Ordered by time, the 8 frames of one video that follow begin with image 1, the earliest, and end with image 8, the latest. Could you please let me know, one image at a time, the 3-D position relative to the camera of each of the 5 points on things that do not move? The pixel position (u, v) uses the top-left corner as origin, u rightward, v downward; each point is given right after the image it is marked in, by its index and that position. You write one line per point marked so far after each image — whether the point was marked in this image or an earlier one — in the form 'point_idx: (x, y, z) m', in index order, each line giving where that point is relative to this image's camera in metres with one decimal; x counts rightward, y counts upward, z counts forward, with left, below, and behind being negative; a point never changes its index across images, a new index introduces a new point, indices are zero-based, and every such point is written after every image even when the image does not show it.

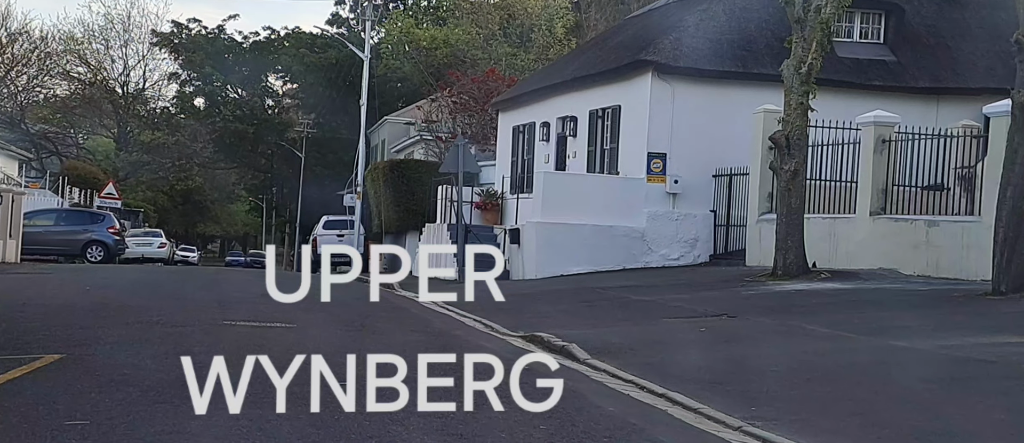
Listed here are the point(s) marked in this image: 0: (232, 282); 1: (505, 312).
0: (-4.8, -1.2, +19.5) m
1: (-0.1, -1.3, +16.4) m
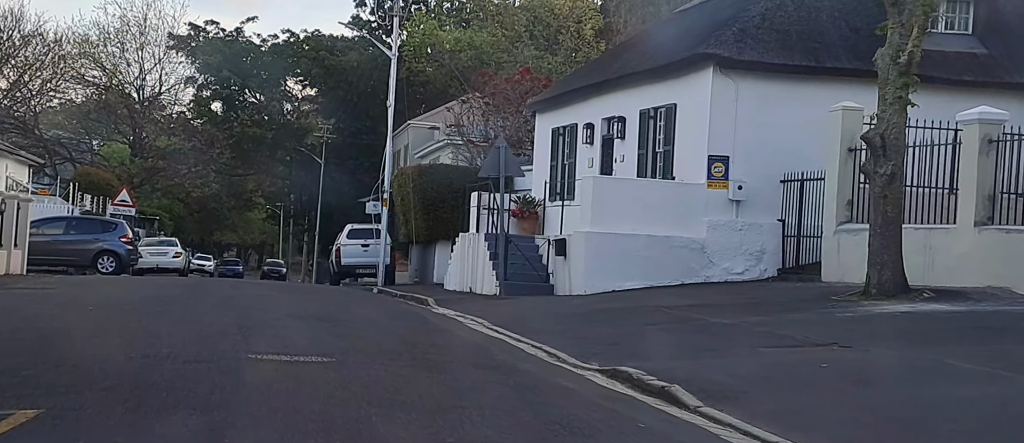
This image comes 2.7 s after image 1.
0: (-4.0, -1.3, +17.5) m
1: (+0.7, -1.5, +14.3) m
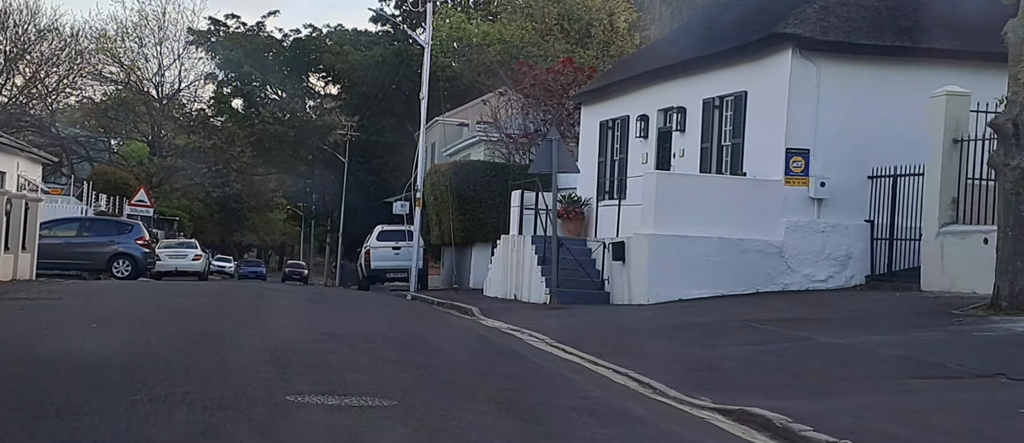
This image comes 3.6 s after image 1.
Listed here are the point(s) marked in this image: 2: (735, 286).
0: (-3.1, -1.4, +15.4) m
1: (+1.5, -1.5, +12.2) m
2: (+3.8, -1.1, +18.8) m
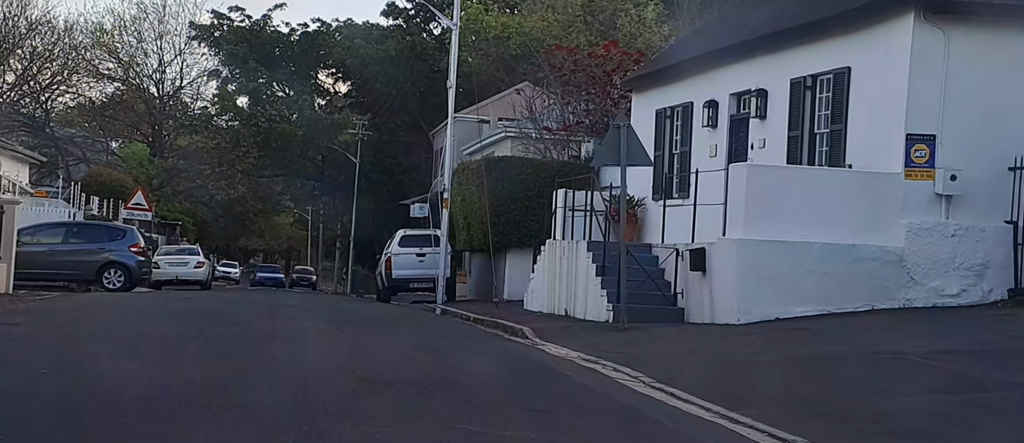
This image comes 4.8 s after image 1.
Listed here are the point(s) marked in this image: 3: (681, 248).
0: (-2.3, -1.4, +12.1) m
1: (+2.4, -1.5, +8.9) m
2: (+4.6, -1.1, +15.5) m
3: (+2.7, -0.4, +17.8) m
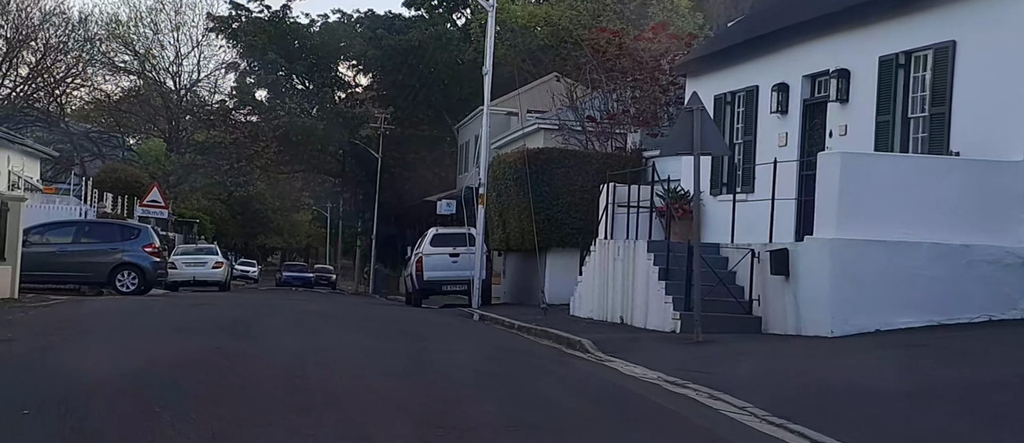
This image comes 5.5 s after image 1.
0: (-1.6, -1.4, +10.2) m
1: (+3.0, -1.5, +6.9) m
2: (+5.4, -1.1, +13.5) m
3: (+3.5, -0.4, +15.8) m
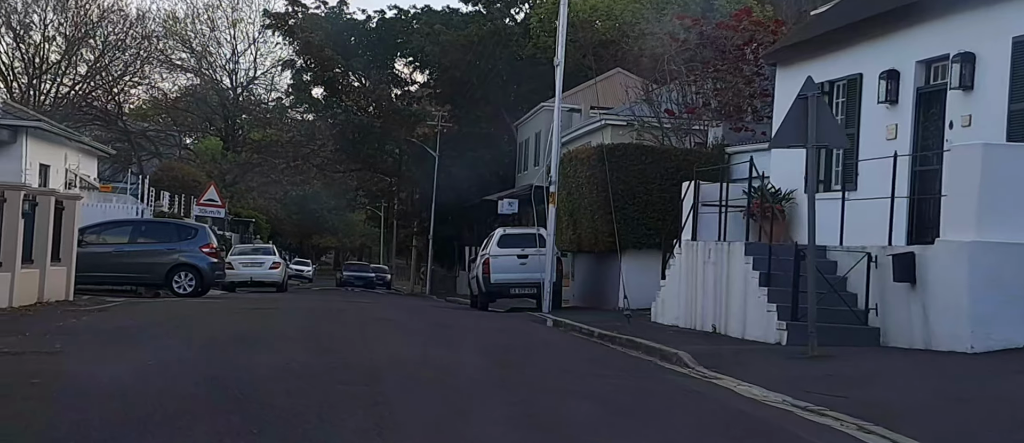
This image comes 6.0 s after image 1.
0: (-0.7, -1.4, +8.9) m
1: (+3.8, -1.5, +5.4) m
2: (+6.4, -1.1, +11.9) m
3: (+4.7, -0.4, +14.3) m
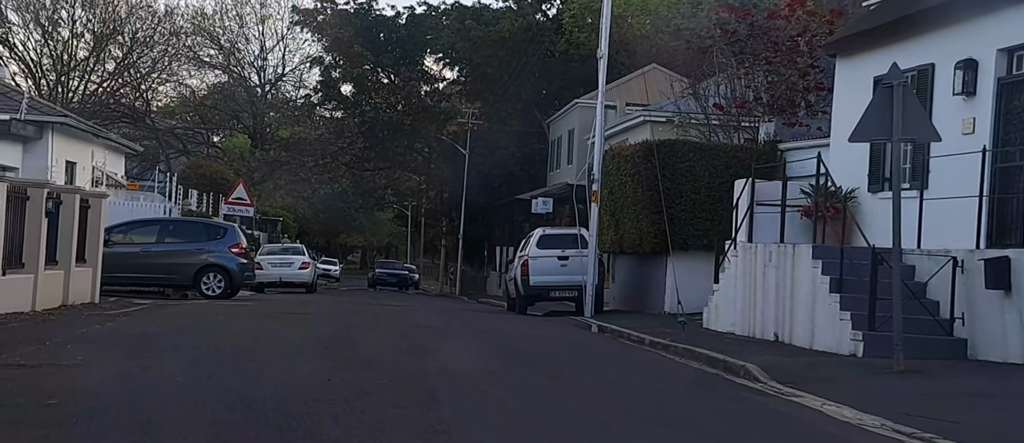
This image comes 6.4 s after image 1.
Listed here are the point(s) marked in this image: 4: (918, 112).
0: (-0.1, -1.4, +7.9) m
1: (+4.2, -1.5, +4.3) m
2: (+7.0, -1.1, +10.7) m
3: (+5.3, -0.4, +13.2) m
4: (+4.3, +1.2, +11.8) m
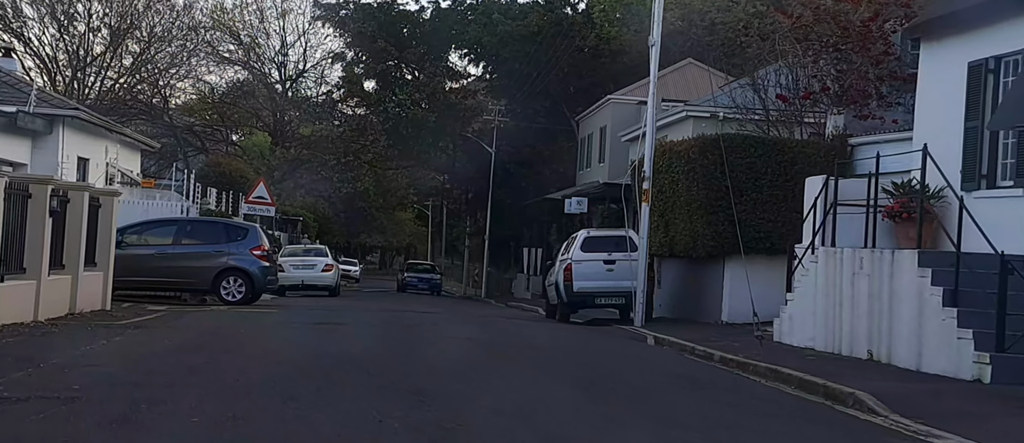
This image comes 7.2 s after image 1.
0: (+0.5, -1.4, +6.1) m
1: (+4.8, -1.6, +2.4) m
2: (+7.7, -1.1, +8.8) m
3: (+6.0, -0.4, +11.3) m
4: (+5.0, +1.1, +9.9) m
